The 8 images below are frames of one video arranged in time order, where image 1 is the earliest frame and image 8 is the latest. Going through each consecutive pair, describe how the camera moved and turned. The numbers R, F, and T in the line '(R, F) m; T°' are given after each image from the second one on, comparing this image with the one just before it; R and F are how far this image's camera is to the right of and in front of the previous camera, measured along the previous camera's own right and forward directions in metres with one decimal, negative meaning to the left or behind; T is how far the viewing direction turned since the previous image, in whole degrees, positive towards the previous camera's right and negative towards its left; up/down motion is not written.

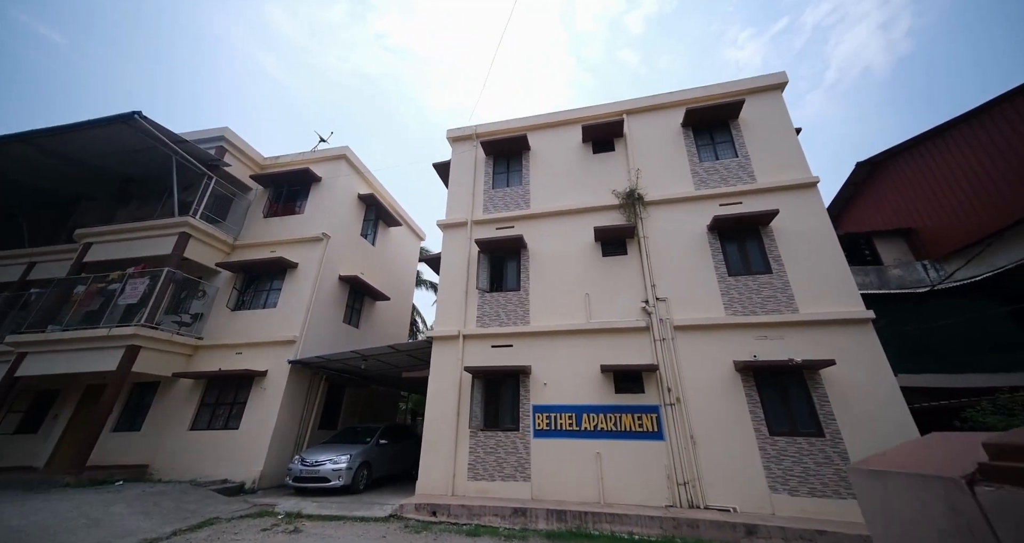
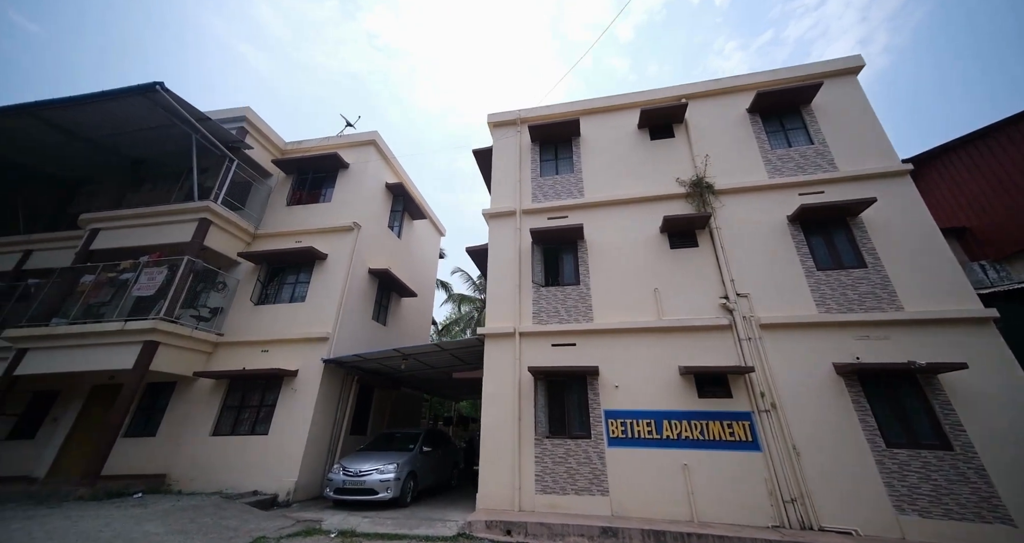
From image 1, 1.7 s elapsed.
(-1.3, +0.7) m; +1°
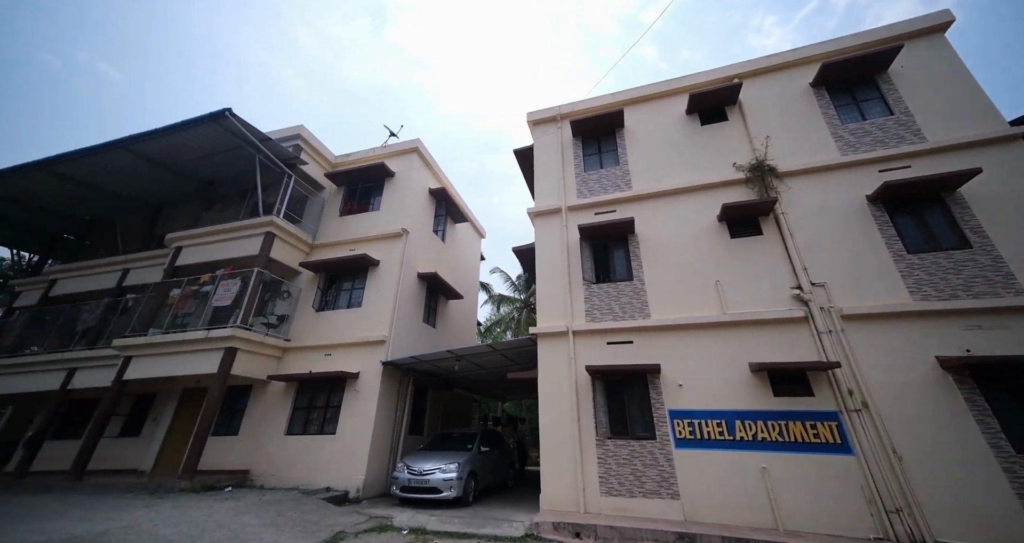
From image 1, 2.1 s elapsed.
(-0.3, 0.0) m; -6°
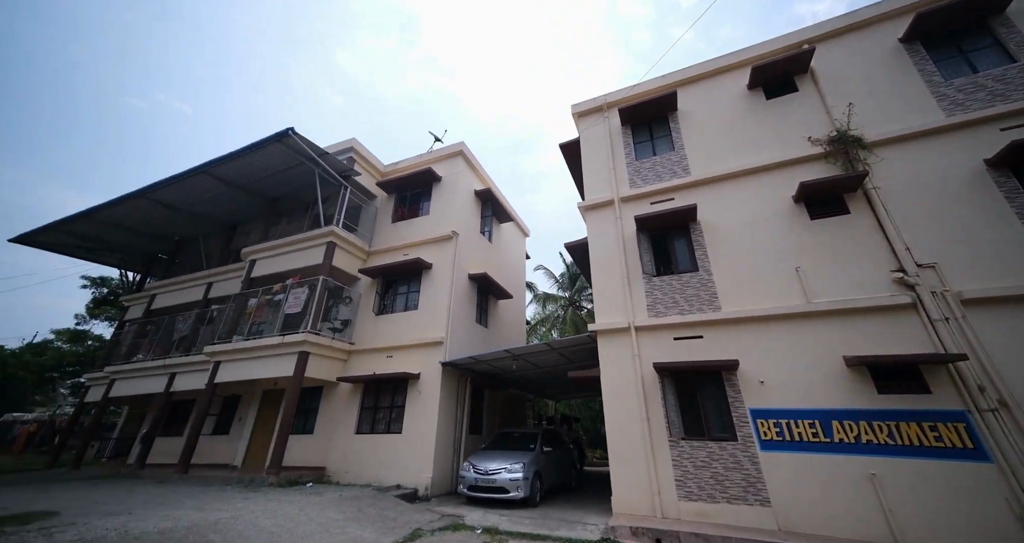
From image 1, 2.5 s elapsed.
(-0.3, +0.1) m; -7°
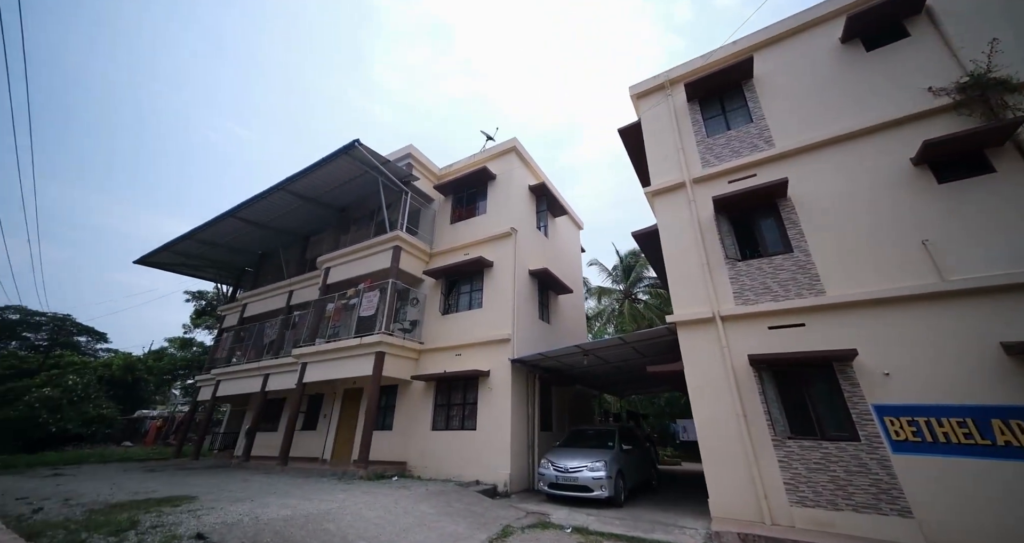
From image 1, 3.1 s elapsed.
(-0.4, +0.1) m; -8°
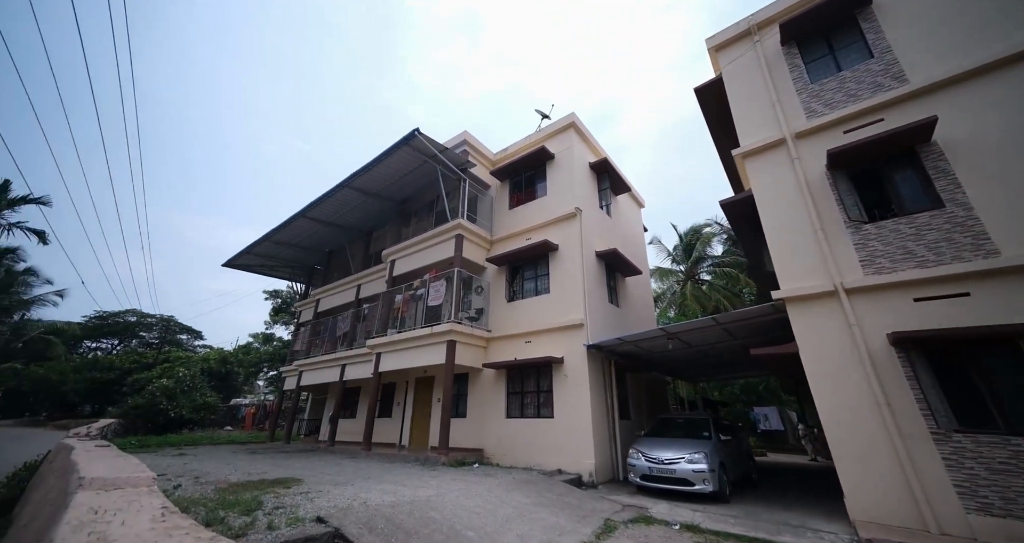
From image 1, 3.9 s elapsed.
(-0.6, +0.4) m; -7°
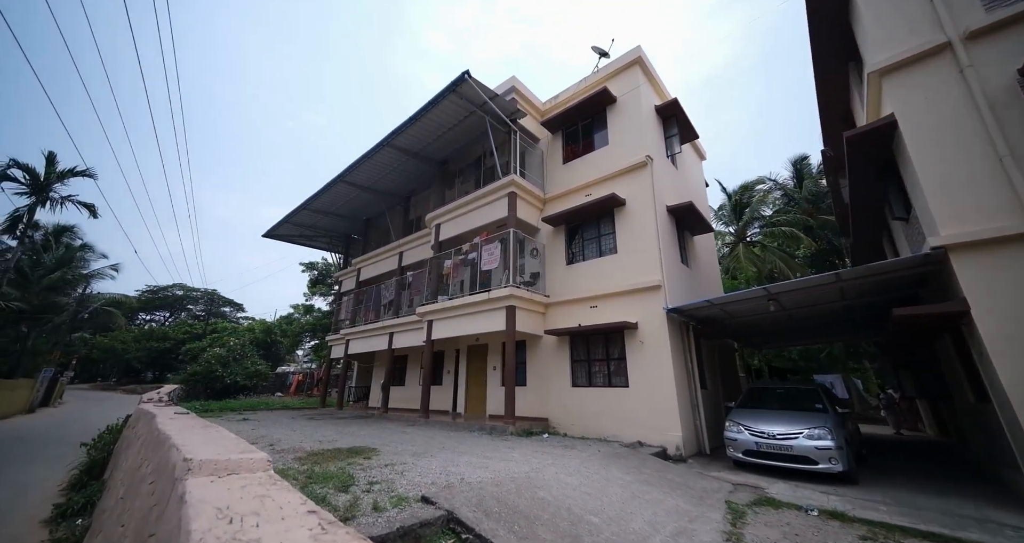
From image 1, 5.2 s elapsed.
(-1.1, +0.8) m; -4°
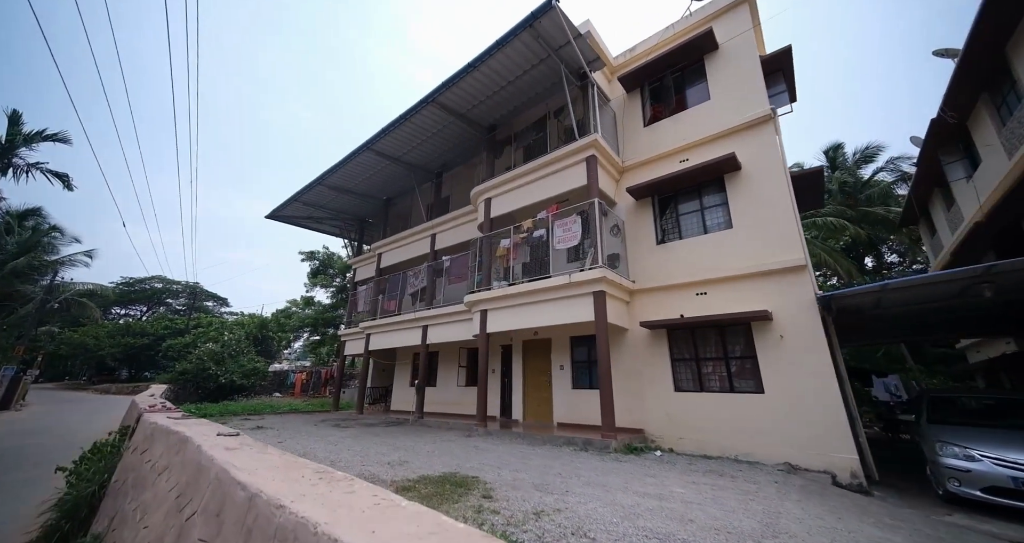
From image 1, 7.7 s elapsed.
(-2.2, +1.8) m; +2°
